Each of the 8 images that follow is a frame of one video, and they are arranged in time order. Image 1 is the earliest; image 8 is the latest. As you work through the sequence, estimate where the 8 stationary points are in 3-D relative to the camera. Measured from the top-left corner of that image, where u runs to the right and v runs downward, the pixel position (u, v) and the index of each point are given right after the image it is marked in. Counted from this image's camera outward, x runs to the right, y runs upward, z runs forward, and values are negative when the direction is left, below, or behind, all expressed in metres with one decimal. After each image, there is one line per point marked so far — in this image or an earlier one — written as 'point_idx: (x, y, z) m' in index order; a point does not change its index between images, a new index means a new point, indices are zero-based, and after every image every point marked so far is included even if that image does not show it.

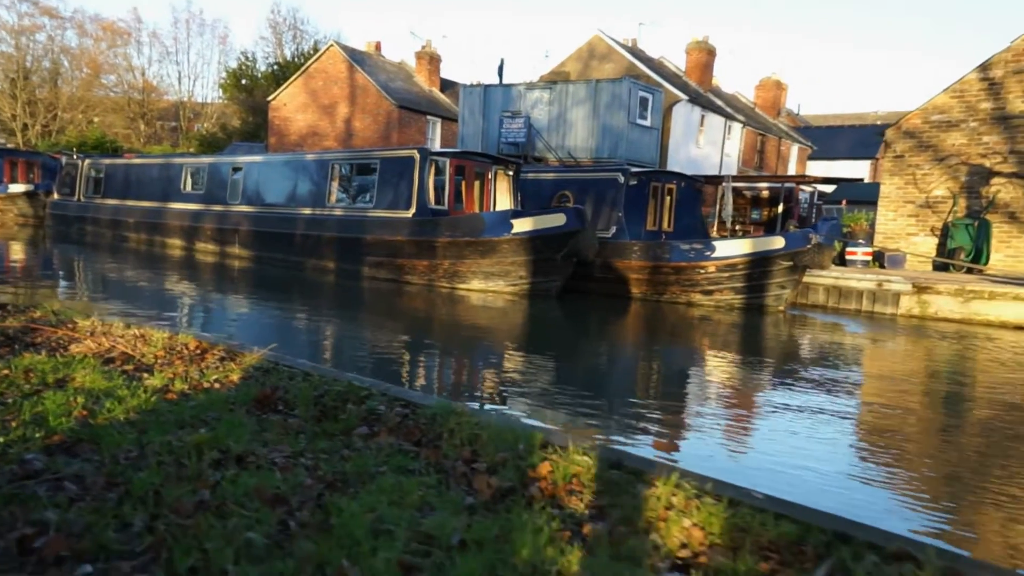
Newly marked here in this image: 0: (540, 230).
0: (+0.6, +1.3, +11.4) m
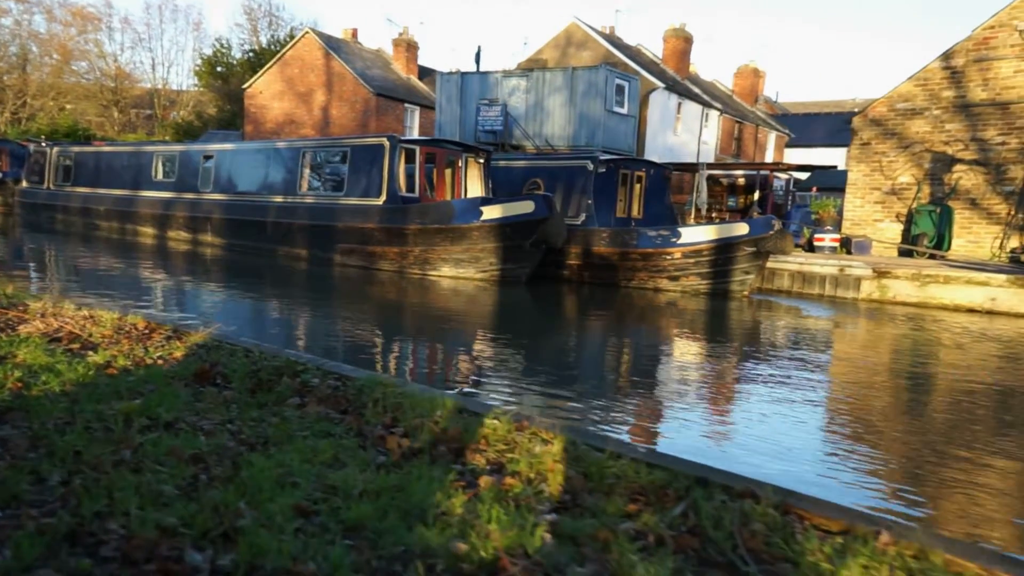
0: (-0.1, +1.6, +11.5) m
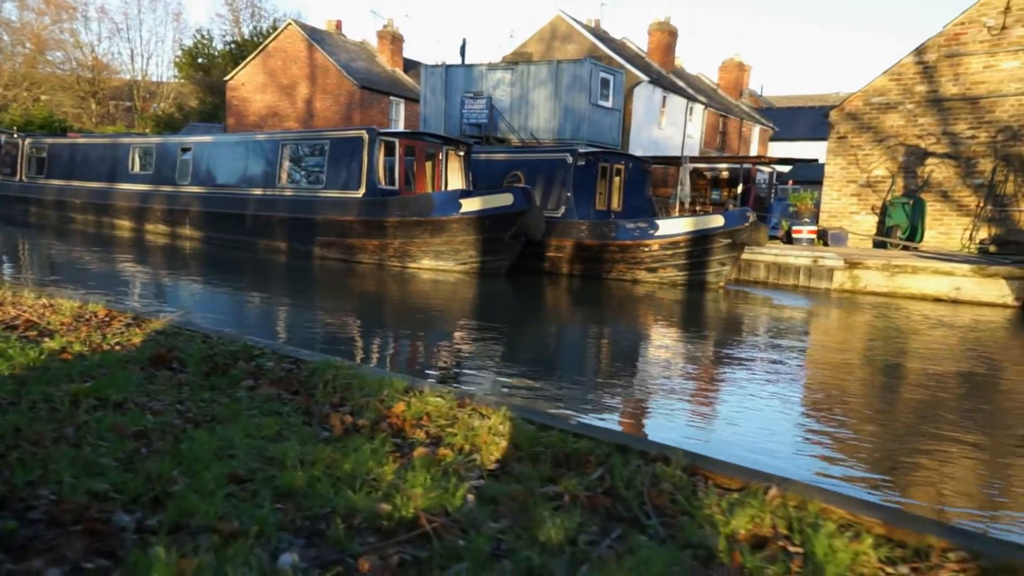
0: (-0.6, +1.8, +11.6) m
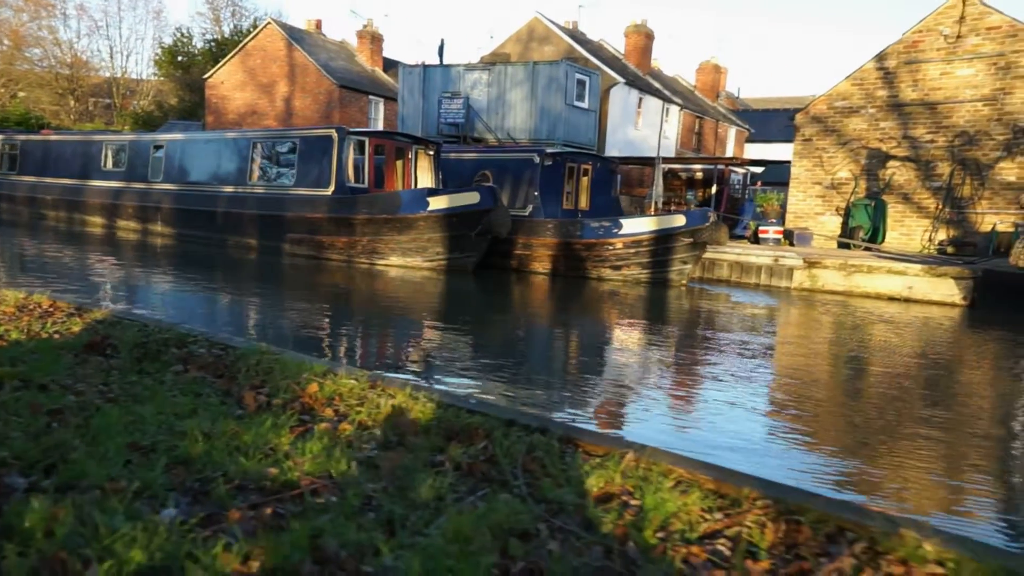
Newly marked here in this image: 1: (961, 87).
0: (-1.3, +1.8, +11.9) m
1: (+13.2, +5.8, +15.1) m
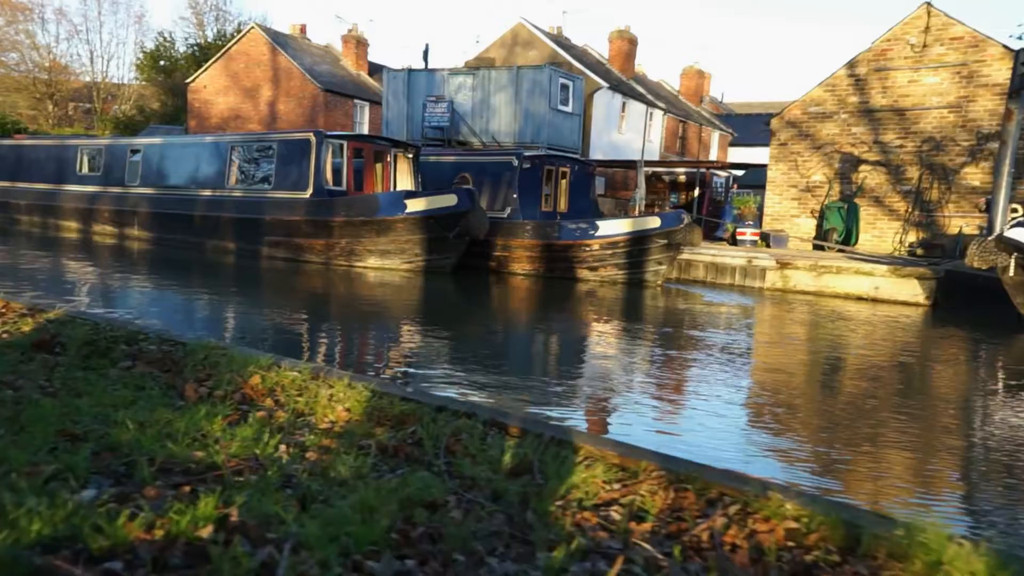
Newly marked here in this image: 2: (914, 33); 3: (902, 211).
0: (-1.8, +1.8, +12.0) m
1: (+12.6, +5.8, +15.5) m
2: (+12.2, +7.7, +15.6) m
3: (+12.1, +2.4, +16.2) m
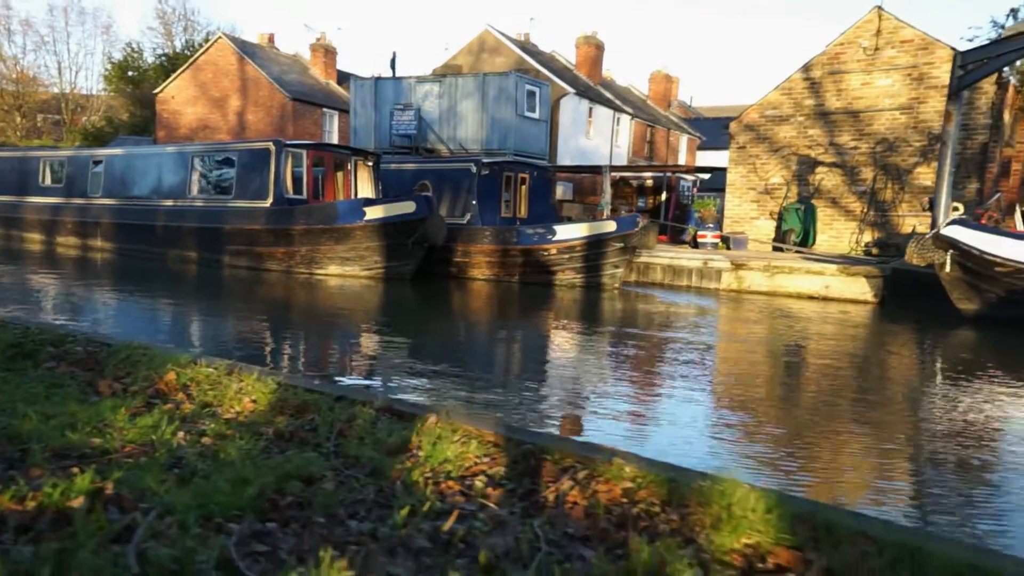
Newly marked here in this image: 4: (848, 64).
0: (-2.8, +1.7, +12.2) m
1: (+11.4, +5.9, +16.2) m
2: (+11.0, +7.9, +16.3) m
3: (+11.0, +2.5, +16.9) m
4: (+10.6, +7.2, +16.7) m
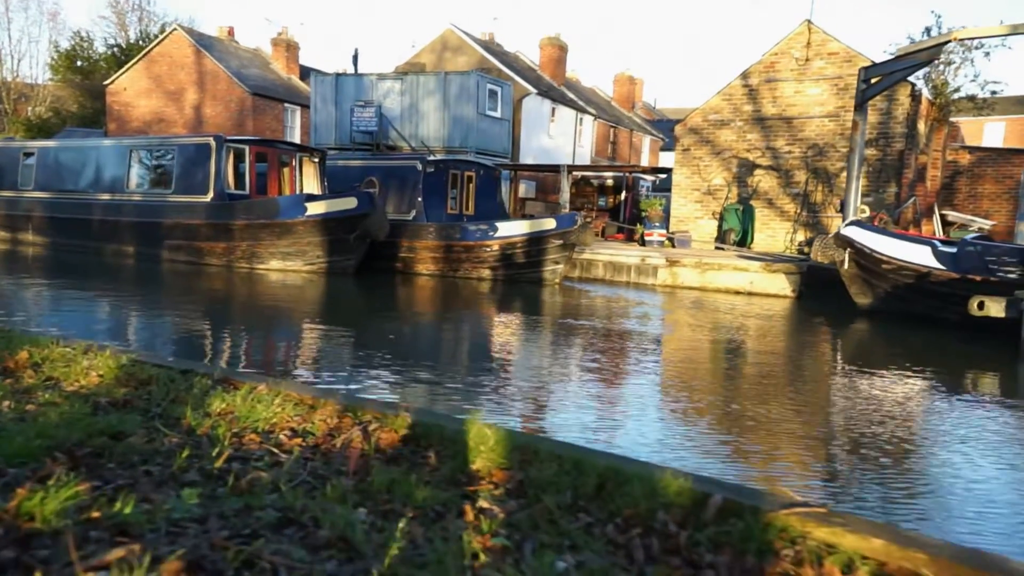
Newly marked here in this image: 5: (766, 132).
0: (-4.3, +1.8, +12.4) m
1: (+9.8, +6.0, +16.9) m
2: (+9.4, +7.9, +17.0) m
3: (+9.4, +2.6, +17.6) m
4: (+9.0, +7.3, +17.4) m
5: (+8.6, +5.4, +17.8) m
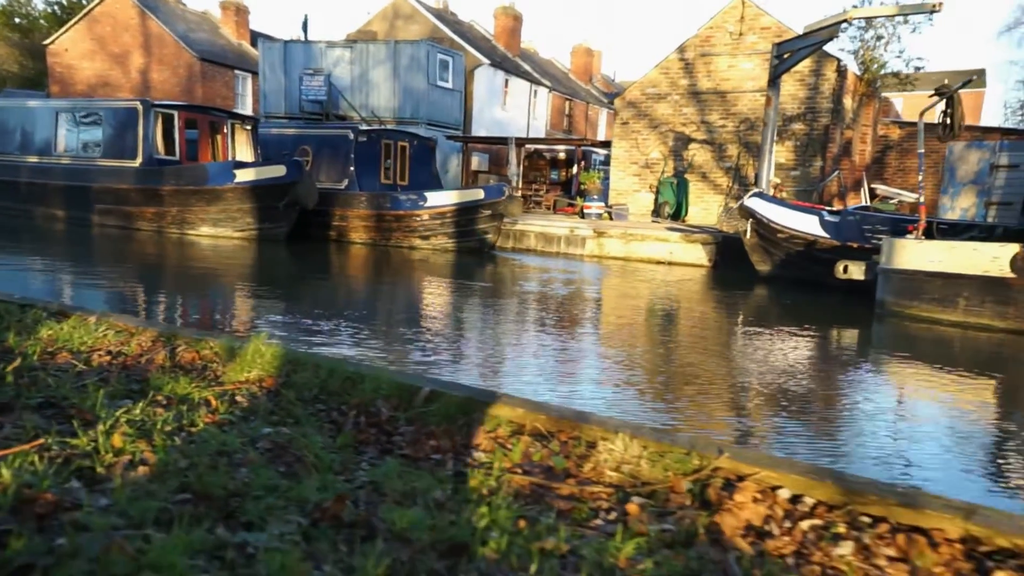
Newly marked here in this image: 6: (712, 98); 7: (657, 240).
0: (-6.0, +2.6, +12.6) m
1: (+7.8, +7.0, +17.5) m
2: (+7.5, +8.9, +17.5) m
3: (+7.4, +3.6, +18.3) m
4: (+7.1, +8.3, +17.9) m
5: (+6.7, +6.4, +18.4) m
6: (+7.0, +6.6, +18.2) m
7: (+4.1, +1.4, +14.5) m
